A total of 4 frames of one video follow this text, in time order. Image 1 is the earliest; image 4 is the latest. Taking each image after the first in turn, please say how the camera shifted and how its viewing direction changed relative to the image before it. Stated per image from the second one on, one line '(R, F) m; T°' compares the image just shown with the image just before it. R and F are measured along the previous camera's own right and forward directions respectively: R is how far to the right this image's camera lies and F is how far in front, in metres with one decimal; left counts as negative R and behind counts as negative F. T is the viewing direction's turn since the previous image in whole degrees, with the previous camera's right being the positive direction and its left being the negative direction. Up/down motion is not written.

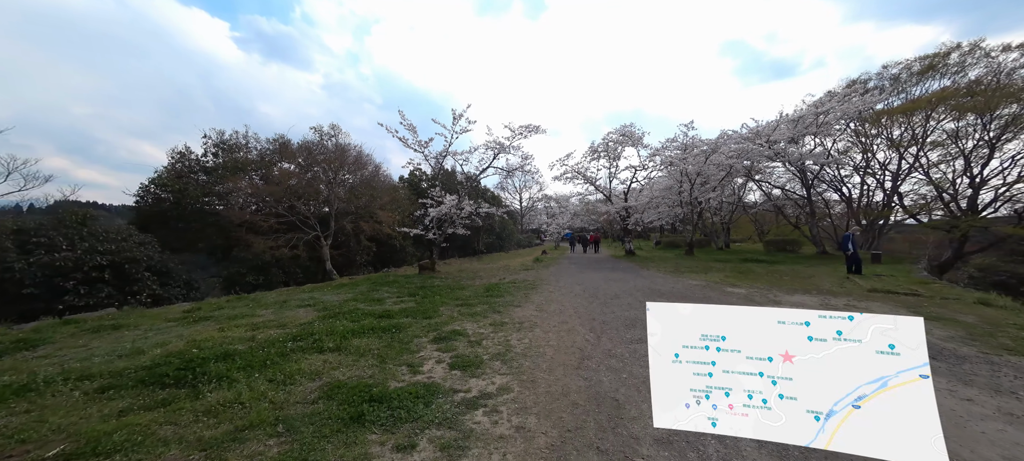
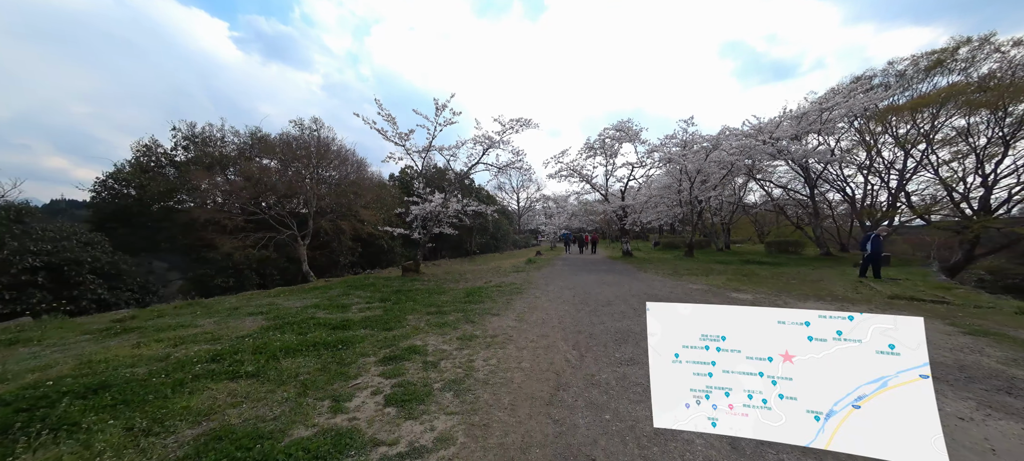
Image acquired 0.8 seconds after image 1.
(+0.4, +0.8) m; 0°
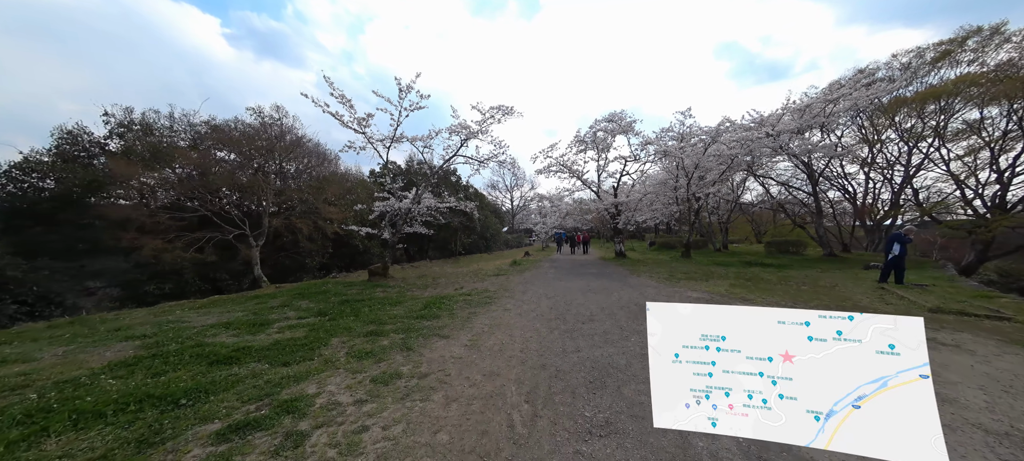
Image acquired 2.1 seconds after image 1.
(+0.7, +1.4) m; +1°
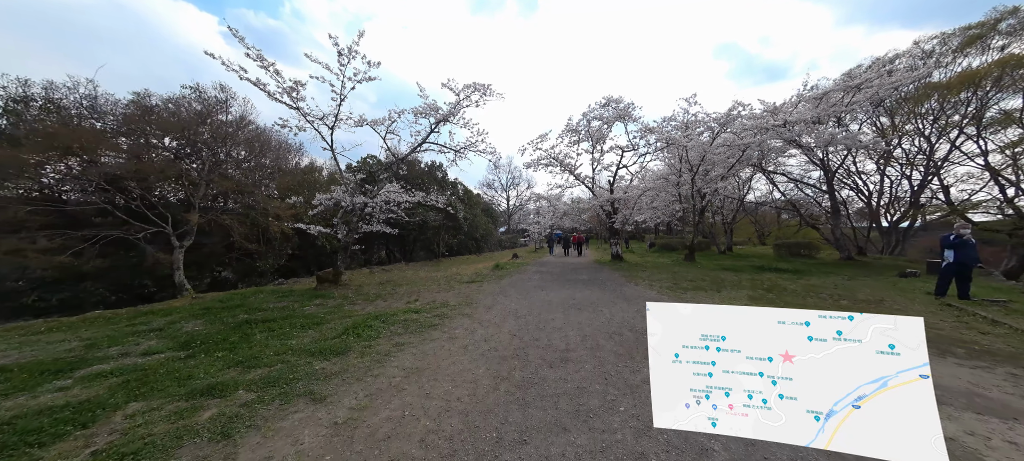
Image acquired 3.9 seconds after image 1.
(+0.8, +2.0) m; 0°
